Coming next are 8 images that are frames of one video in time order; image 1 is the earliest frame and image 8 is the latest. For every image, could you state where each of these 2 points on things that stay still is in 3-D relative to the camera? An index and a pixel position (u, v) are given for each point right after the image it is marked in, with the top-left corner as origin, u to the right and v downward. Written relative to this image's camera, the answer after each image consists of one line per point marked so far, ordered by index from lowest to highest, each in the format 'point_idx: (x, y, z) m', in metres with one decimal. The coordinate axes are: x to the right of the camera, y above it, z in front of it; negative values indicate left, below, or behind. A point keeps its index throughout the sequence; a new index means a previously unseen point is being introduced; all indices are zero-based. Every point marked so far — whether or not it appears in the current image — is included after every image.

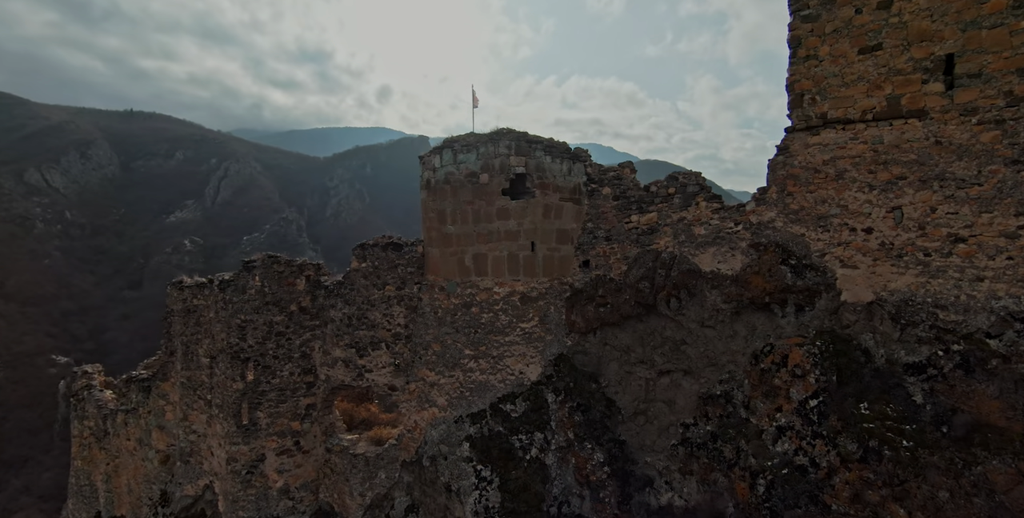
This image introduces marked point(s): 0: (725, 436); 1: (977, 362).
0: (+2.0, -1.7, +5.2) m
1: (+3.4, -0.8, +4.0) m
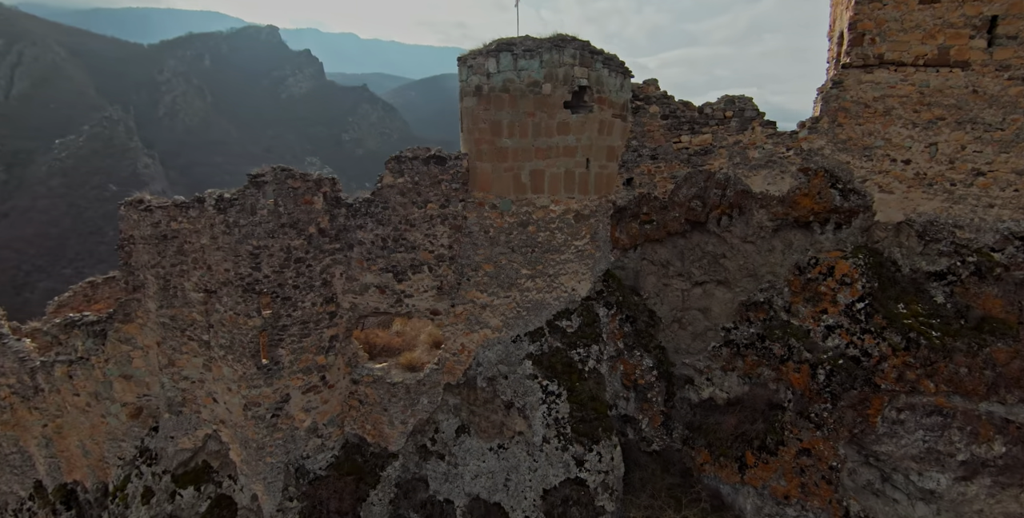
0: (+3.0, -0.9, +6.1) m
1: (+4.6, -0.2, +5.2) m
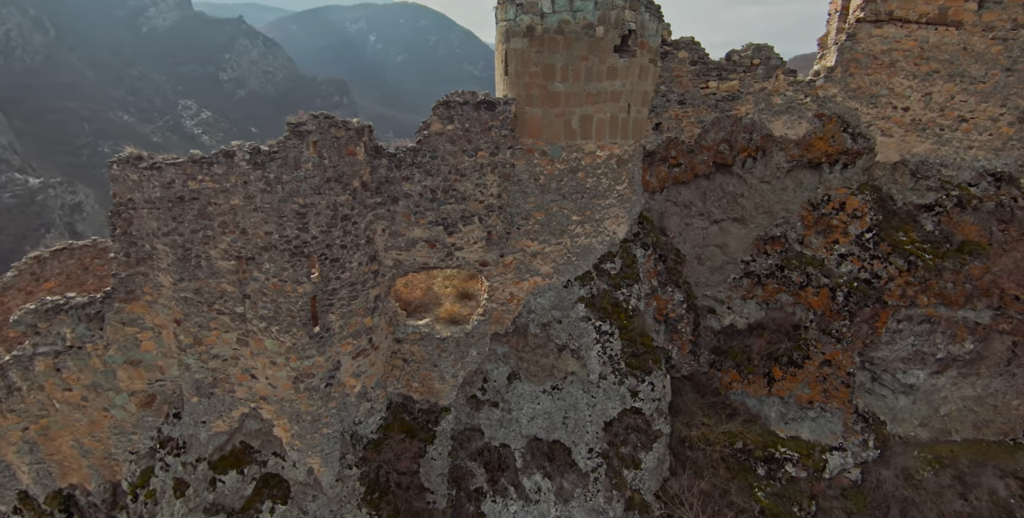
0: (+3.6, -0.1, +6.8) m
1: (+5.4, +0.7, +6.3) m
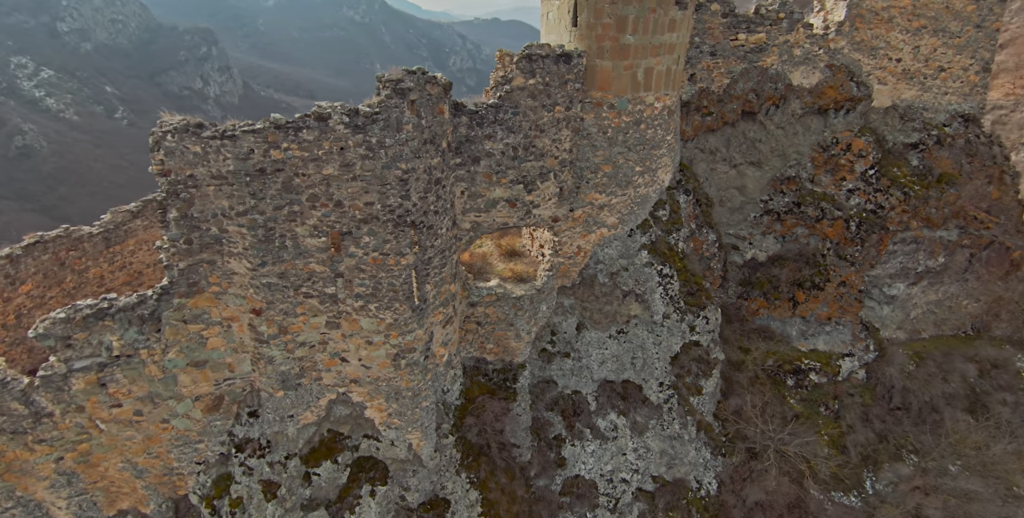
0: (+4.3, +0.8, +7.7) m
1: (+6.1, +1.7, +7.5) m
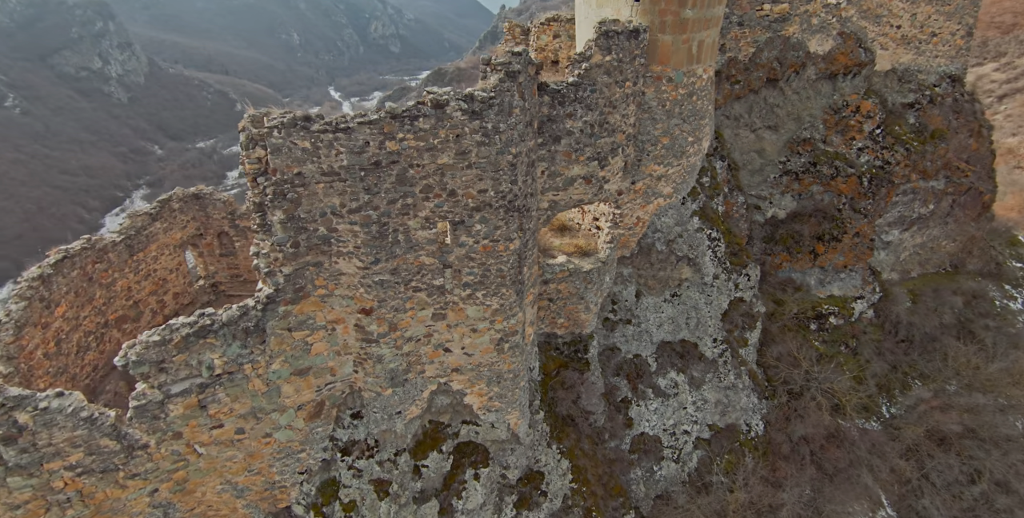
0: (+4.9, +1.6, +8.4) m
1: (+6.7, +2.5, +8.4) m
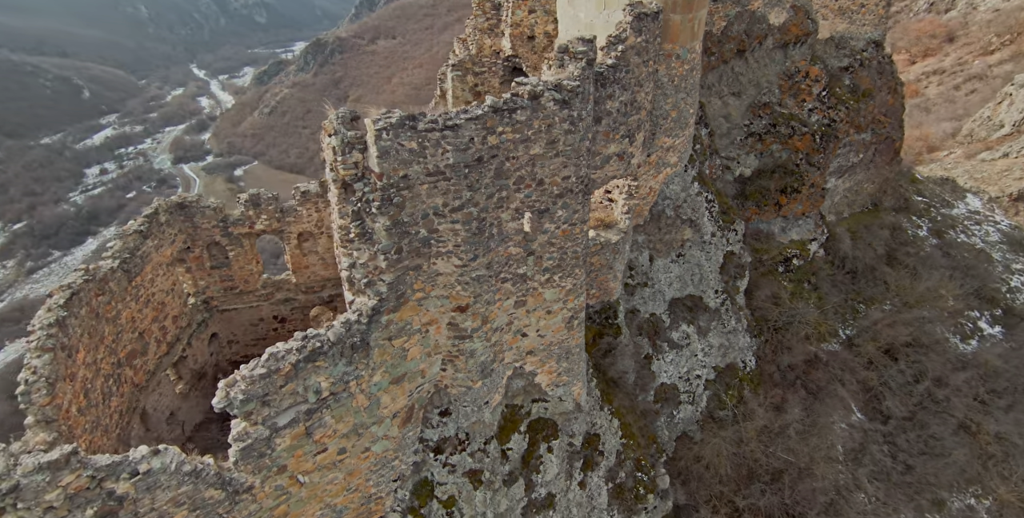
0: (+4.7, +2.4, +9.4) m
1: (+6.4, +3.6, +9.7) m
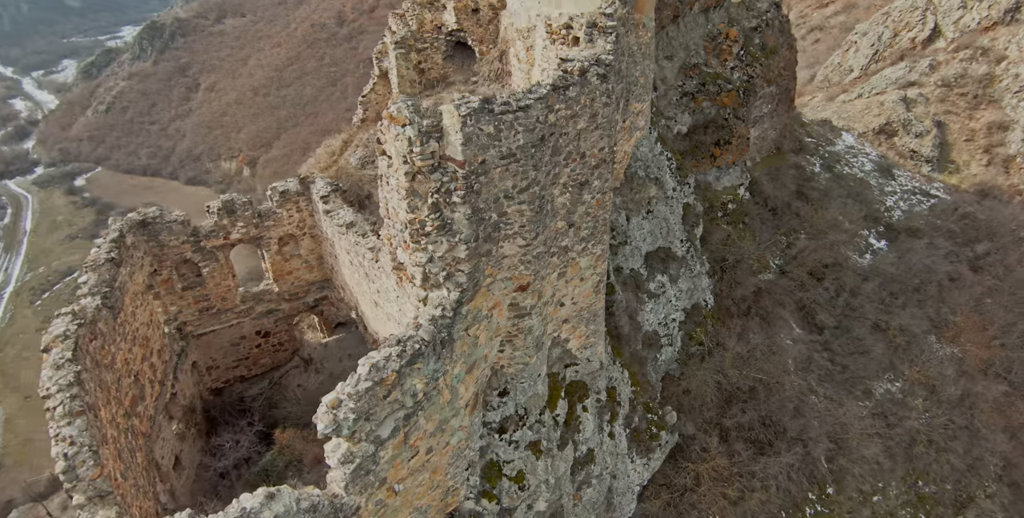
0: (+3.8, +3.5, +10.3) m
1: (+5.2, +4.9, +10.8) m
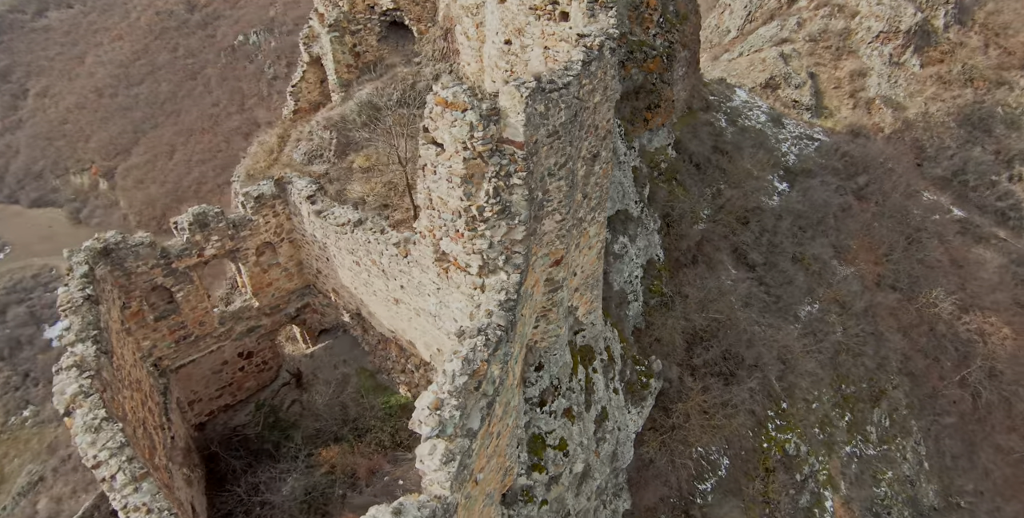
0: (+2.5, +4.3, +10.8) m
1: (+3.5, +5.9, +11.6) m
